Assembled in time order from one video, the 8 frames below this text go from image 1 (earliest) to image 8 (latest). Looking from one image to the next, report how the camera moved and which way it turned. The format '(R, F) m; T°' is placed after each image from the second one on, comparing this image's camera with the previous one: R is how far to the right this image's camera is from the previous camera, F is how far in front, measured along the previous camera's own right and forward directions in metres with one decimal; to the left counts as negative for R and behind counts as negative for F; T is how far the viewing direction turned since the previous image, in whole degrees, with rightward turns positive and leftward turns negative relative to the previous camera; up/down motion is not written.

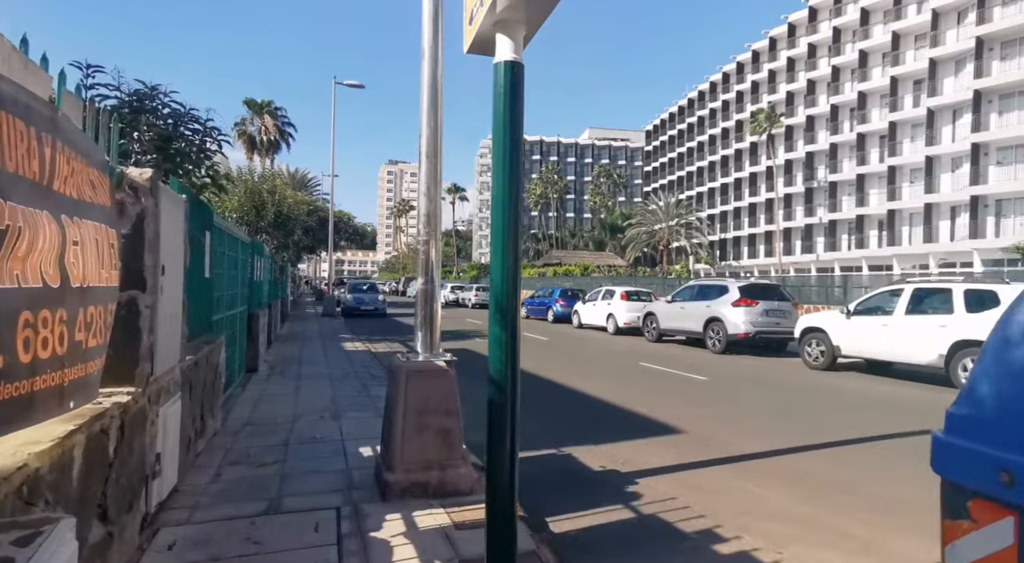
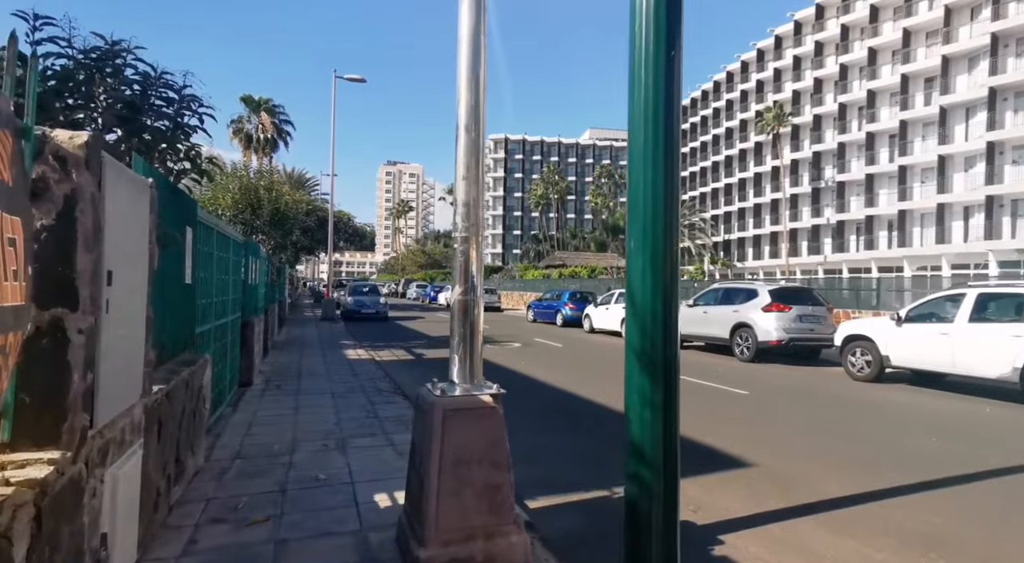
(-0.4, +1.0) m; 0°
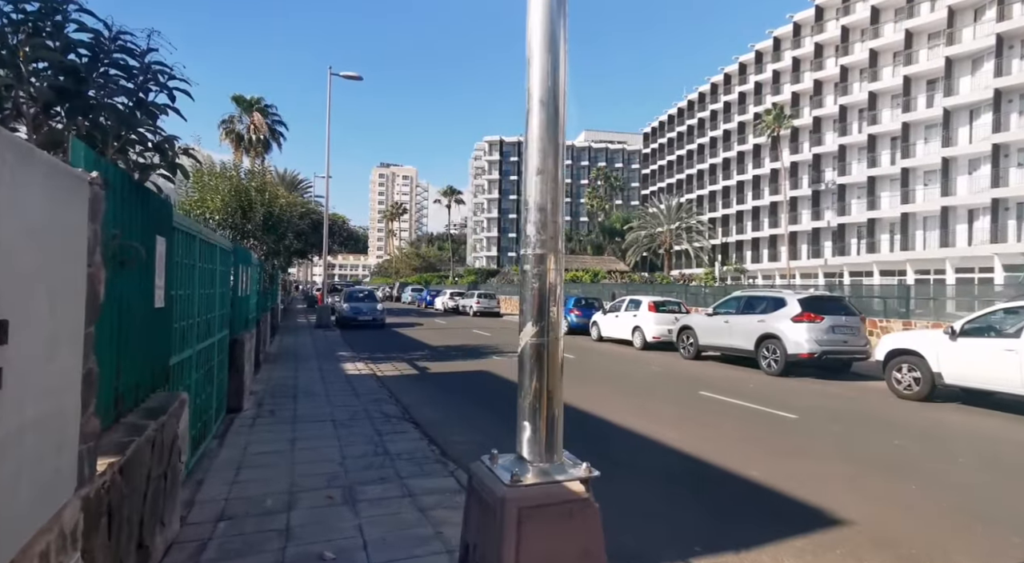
(-0.4, +1.0) m; +1°
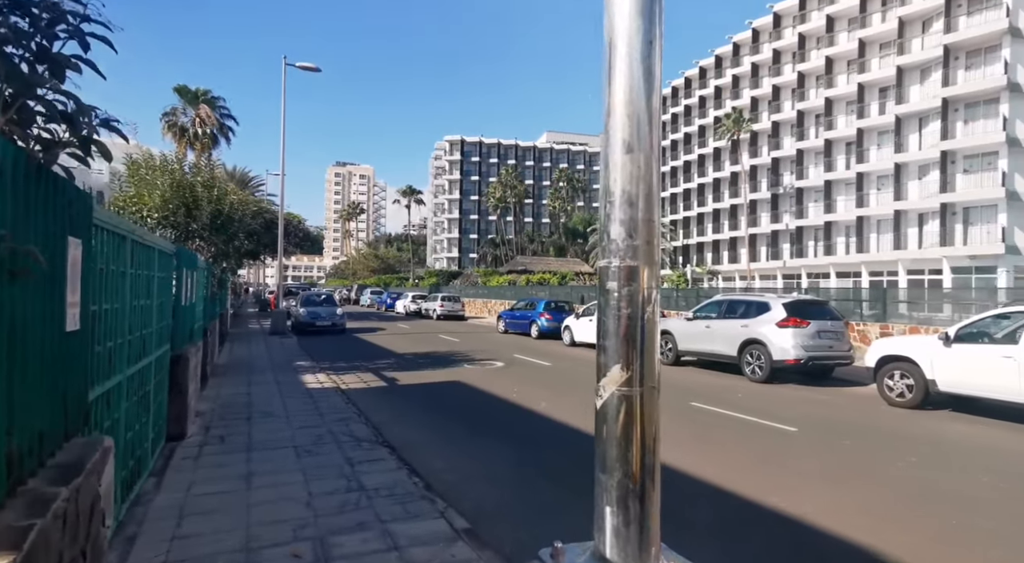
(-0.3, +0.8) m; +4°
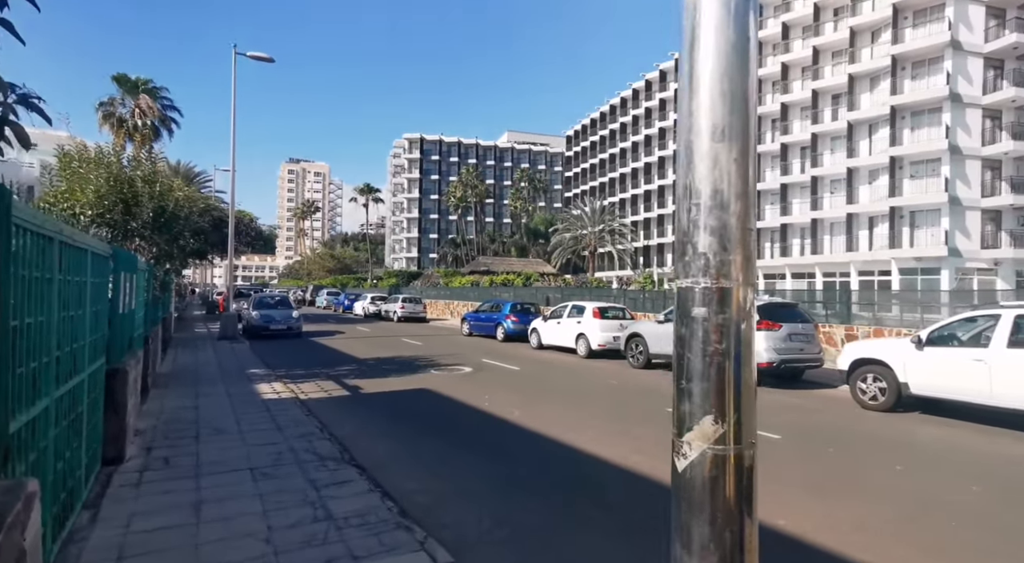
(-0.2, +0.5) m; +4°
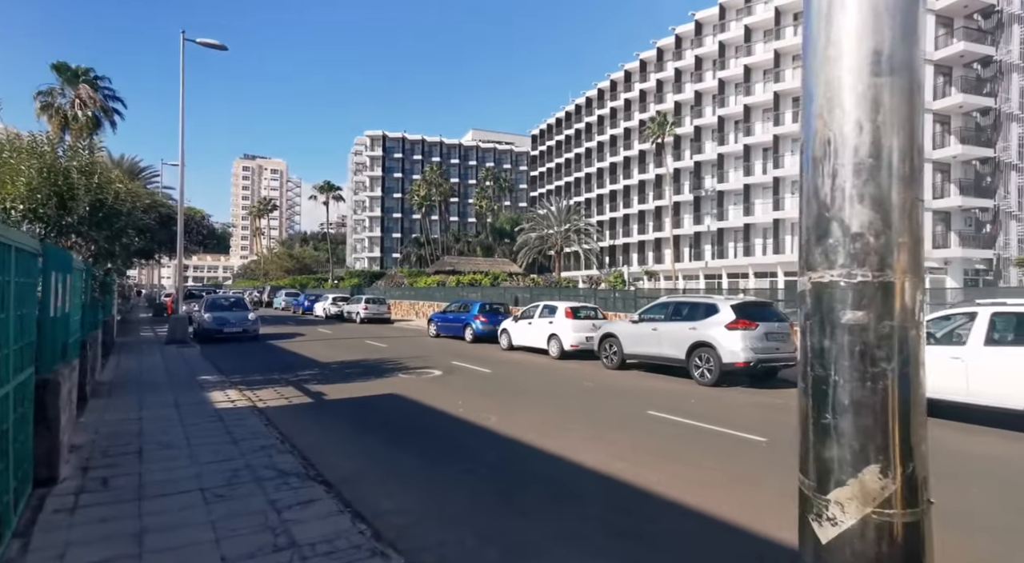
(-0.2, +0.5) m; +3°
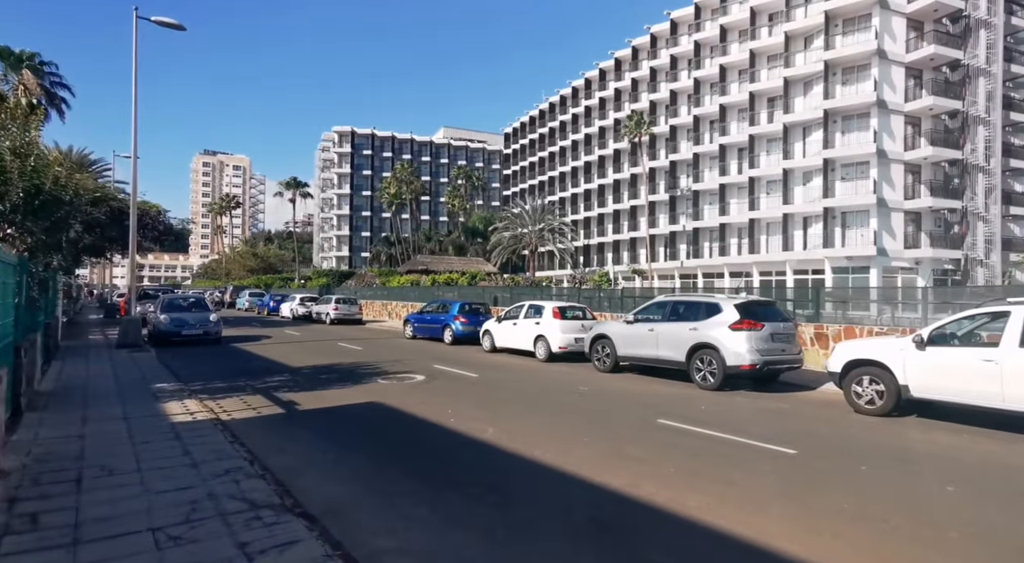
(-0.4, +0.9) m; +3°
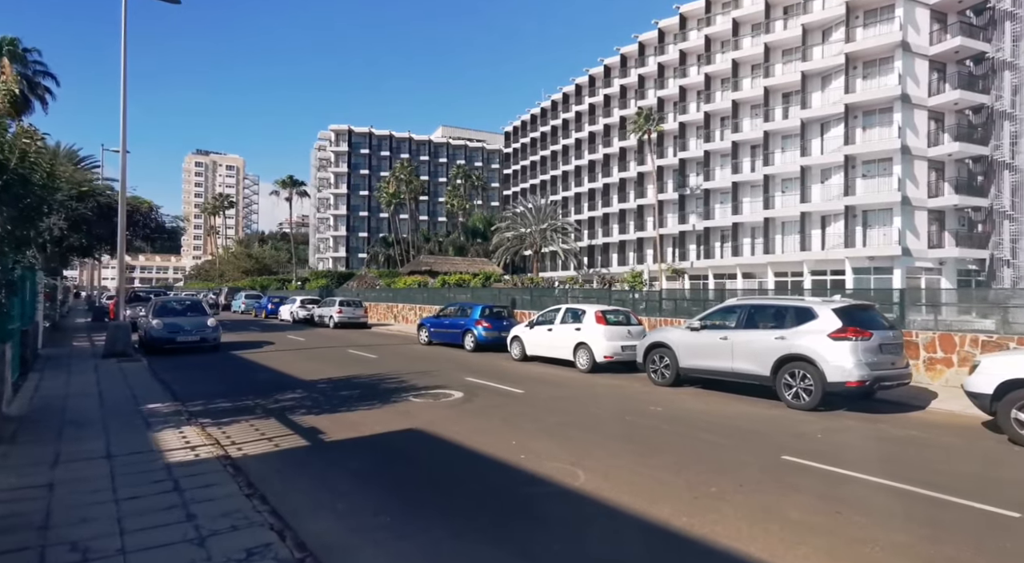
(-1.1, +1.8) m; +1°
